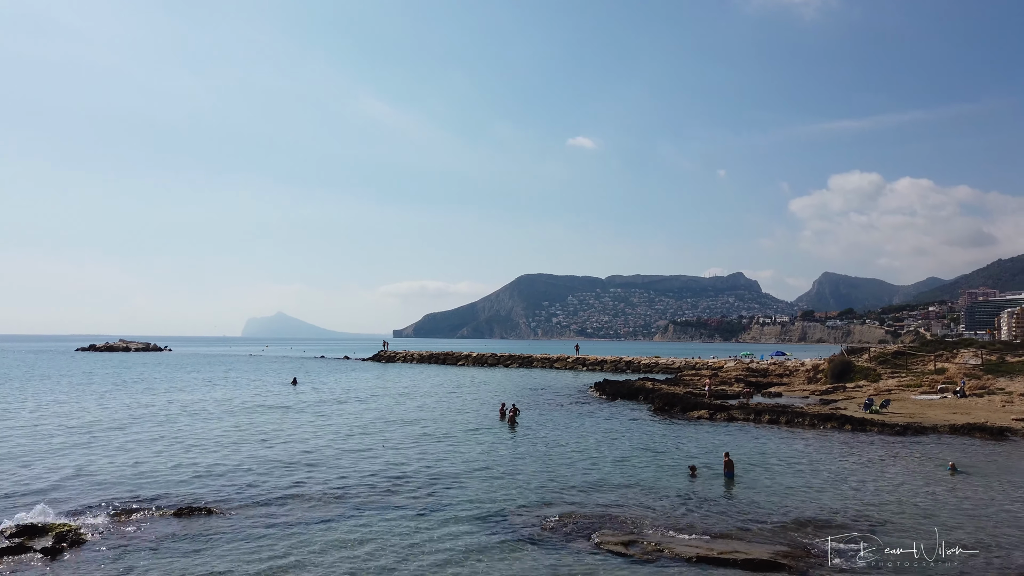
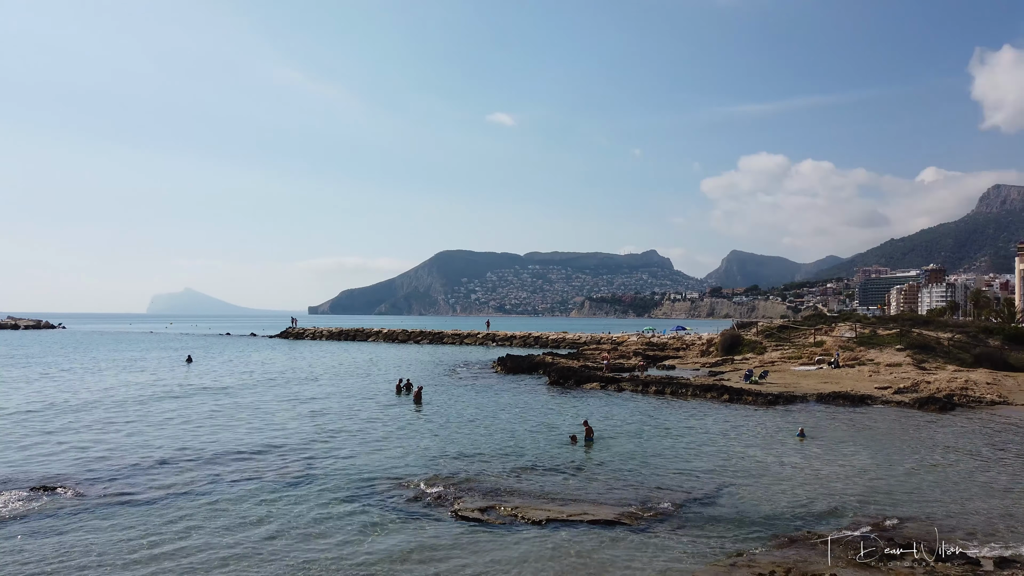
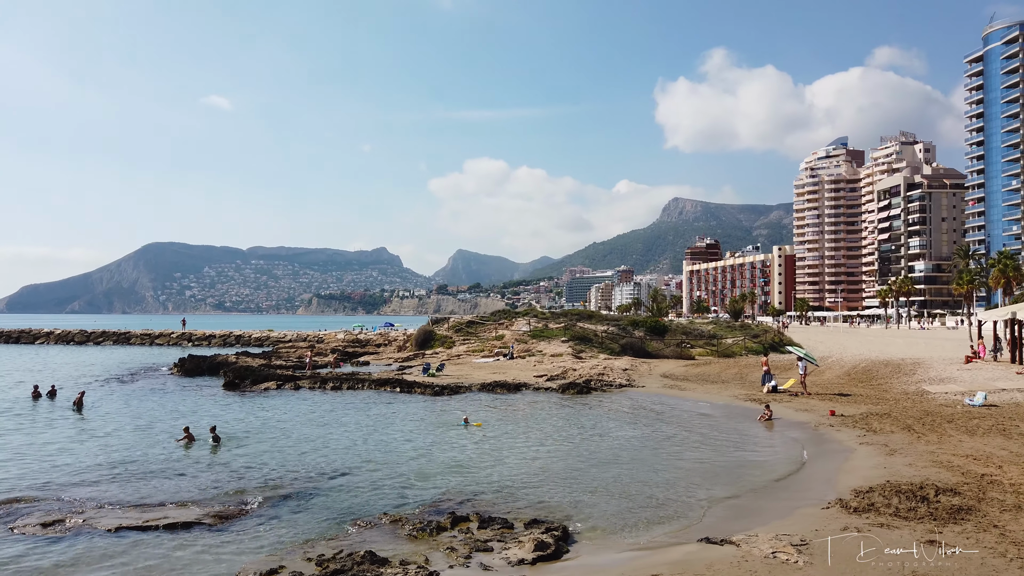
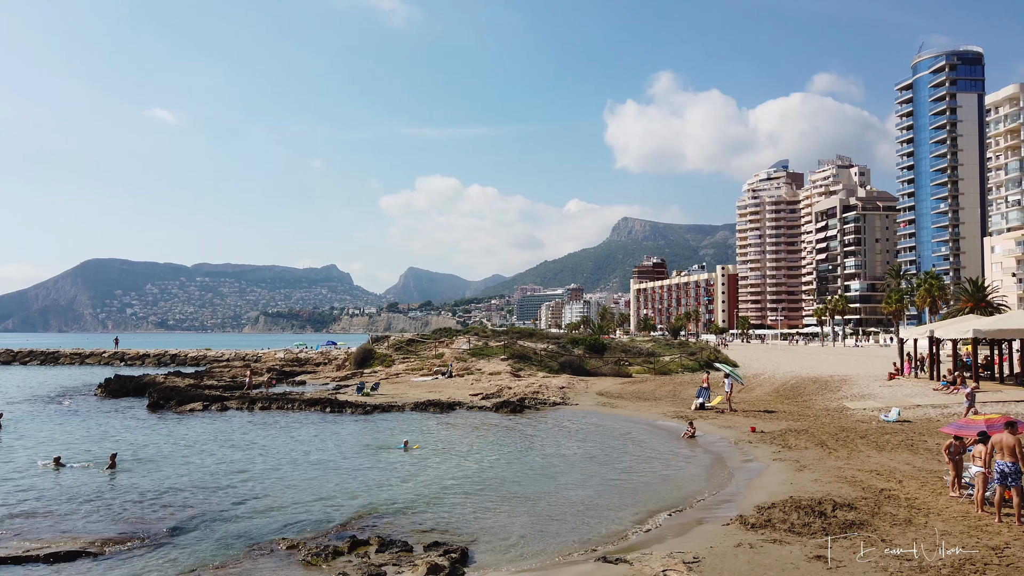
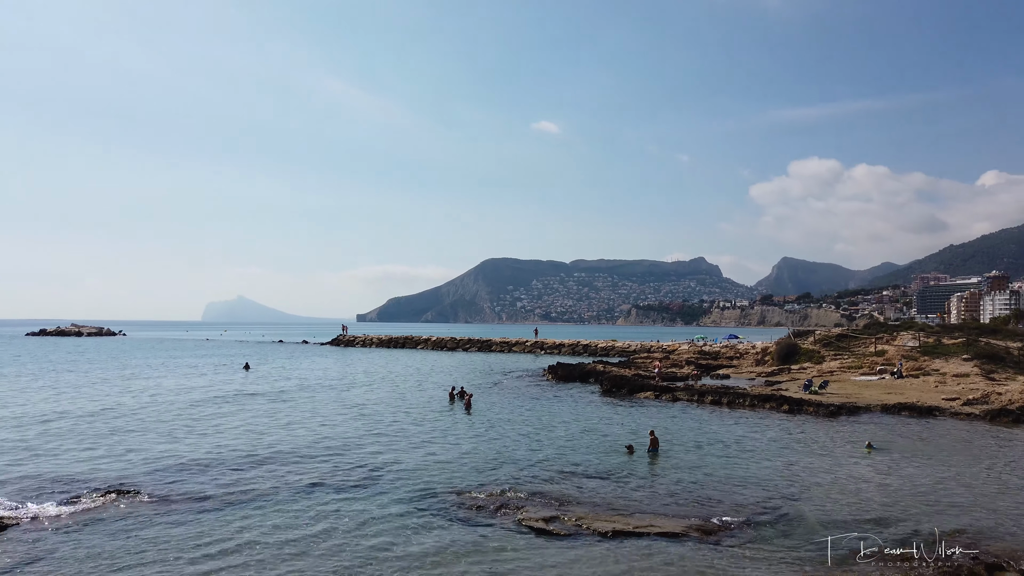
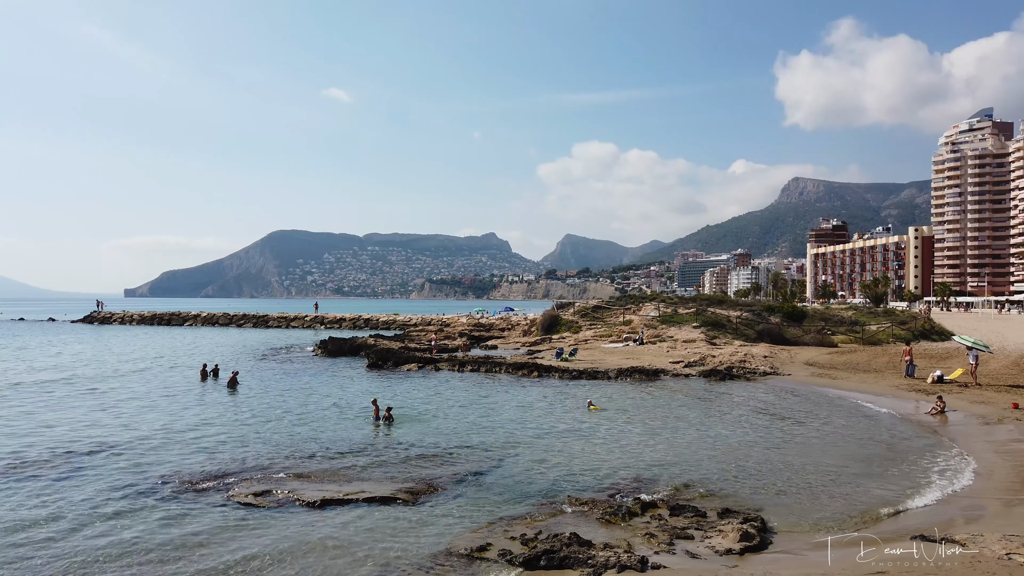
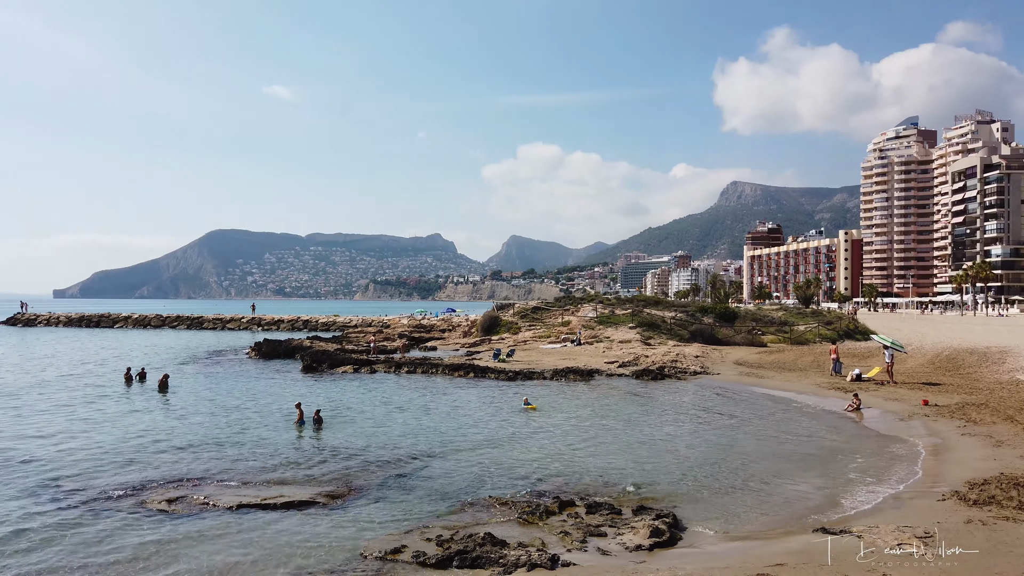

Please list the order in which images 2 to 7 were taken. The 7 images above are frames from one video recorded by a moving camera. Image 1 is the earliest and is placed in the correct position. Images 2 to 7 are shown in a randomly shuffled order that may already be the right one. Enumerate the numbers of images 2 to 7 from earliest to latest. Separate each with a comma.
5, 2, 6, 7, 3, 4
